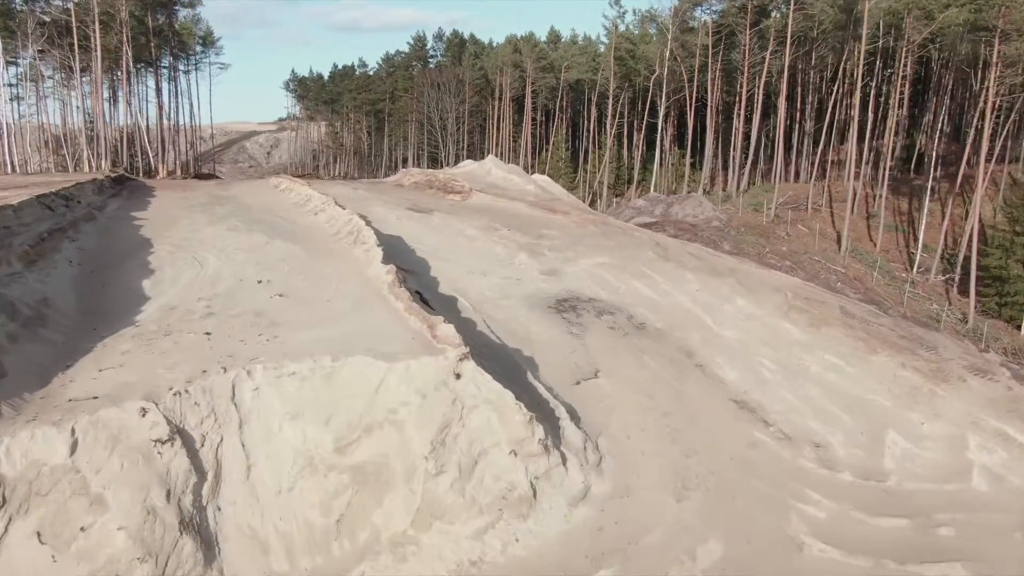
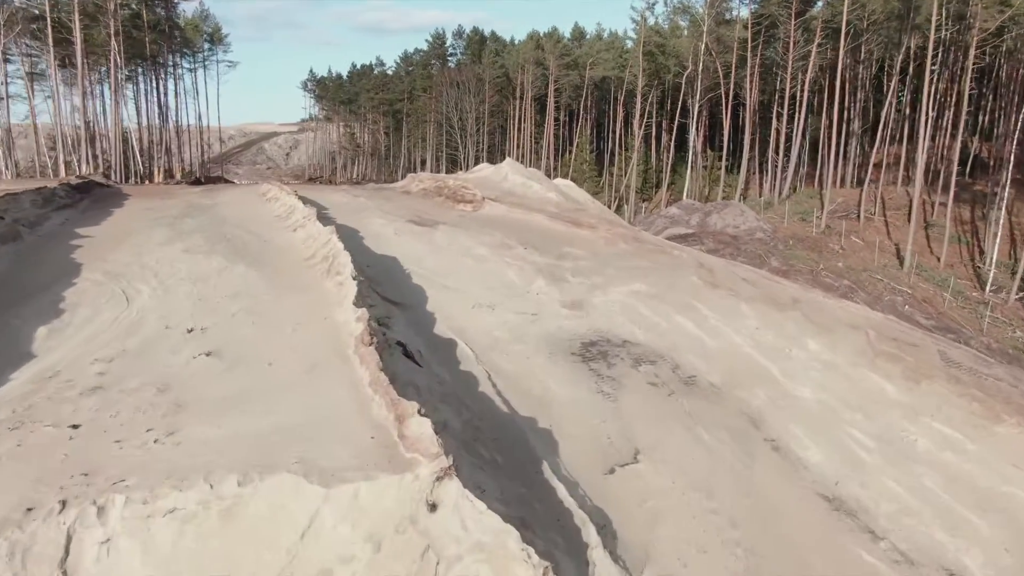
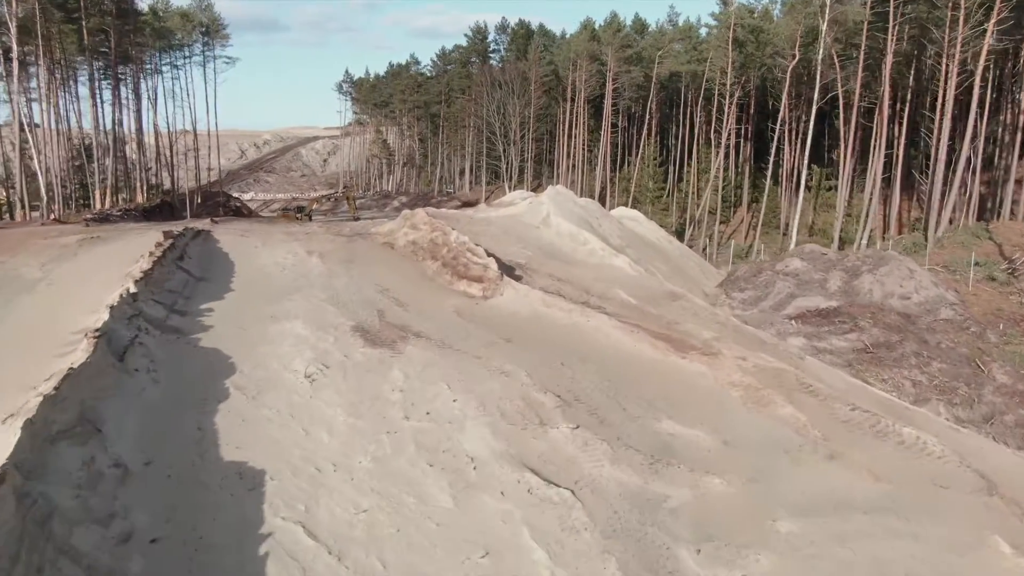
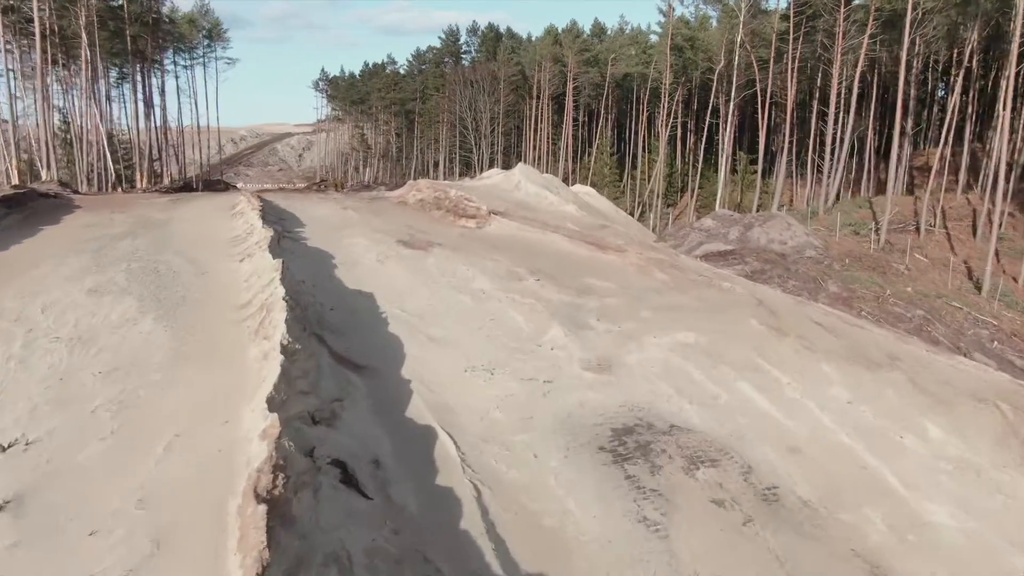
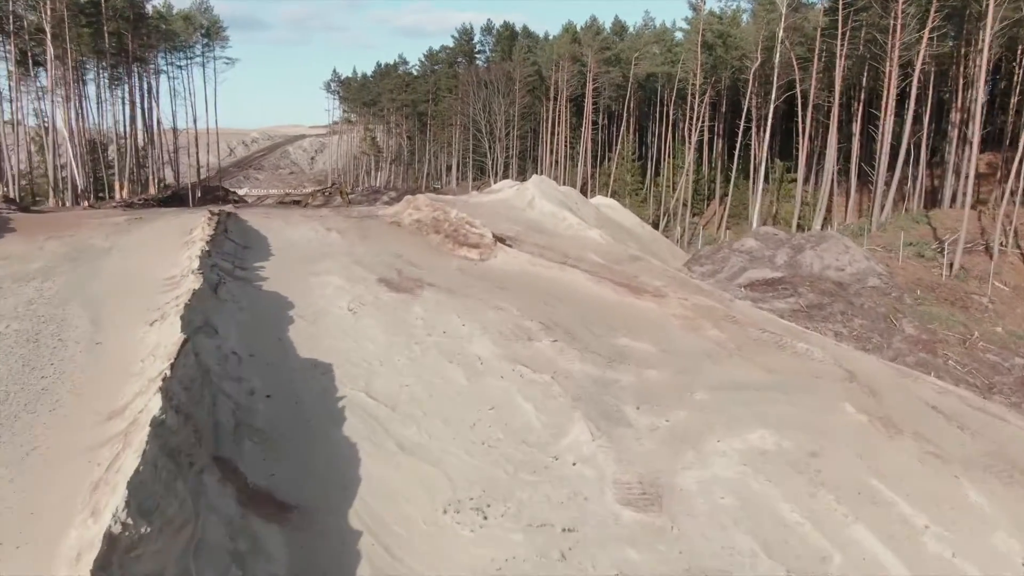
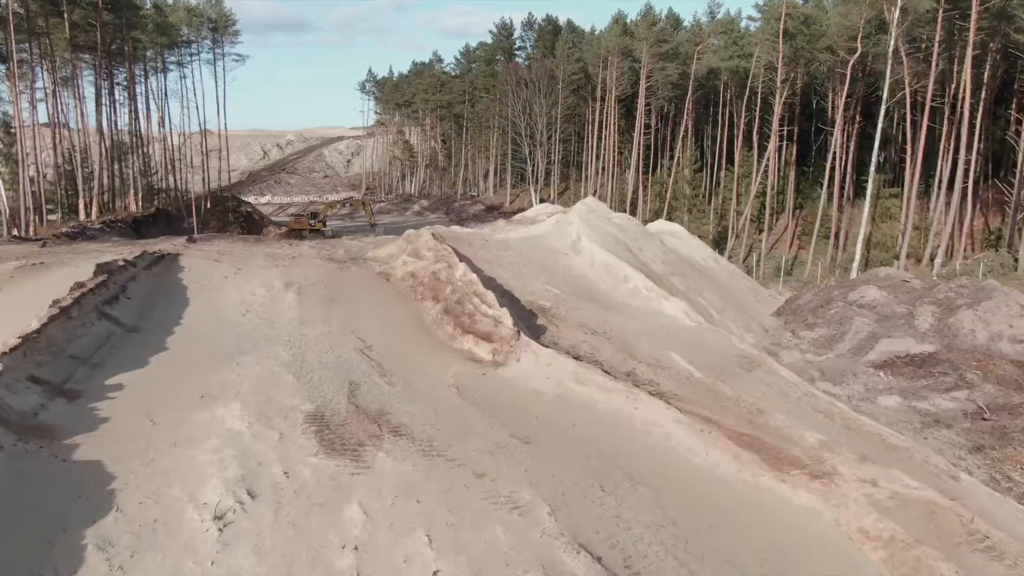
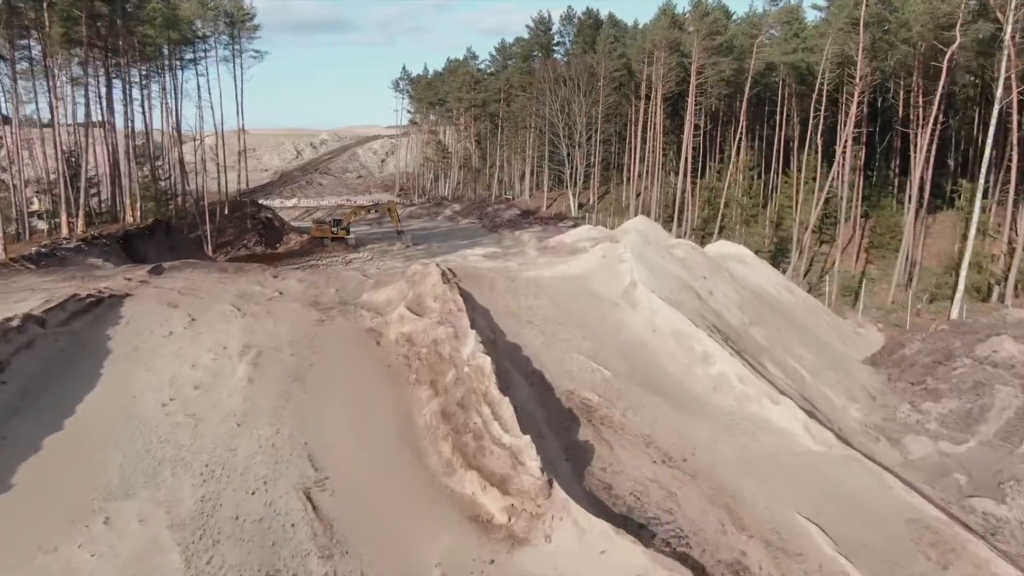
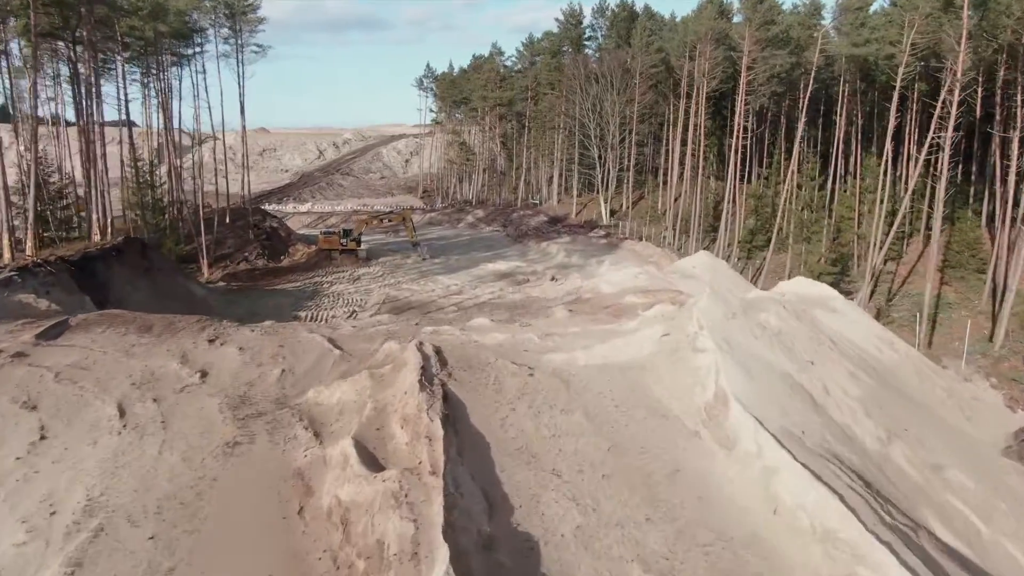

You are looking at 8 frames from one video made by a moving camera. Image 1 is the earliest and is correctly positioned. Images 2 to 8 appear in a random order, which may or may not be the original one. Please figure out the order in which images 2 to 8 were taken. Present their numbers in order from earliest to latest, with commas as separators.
2, 4, 5, 3, 6, 7, 8
